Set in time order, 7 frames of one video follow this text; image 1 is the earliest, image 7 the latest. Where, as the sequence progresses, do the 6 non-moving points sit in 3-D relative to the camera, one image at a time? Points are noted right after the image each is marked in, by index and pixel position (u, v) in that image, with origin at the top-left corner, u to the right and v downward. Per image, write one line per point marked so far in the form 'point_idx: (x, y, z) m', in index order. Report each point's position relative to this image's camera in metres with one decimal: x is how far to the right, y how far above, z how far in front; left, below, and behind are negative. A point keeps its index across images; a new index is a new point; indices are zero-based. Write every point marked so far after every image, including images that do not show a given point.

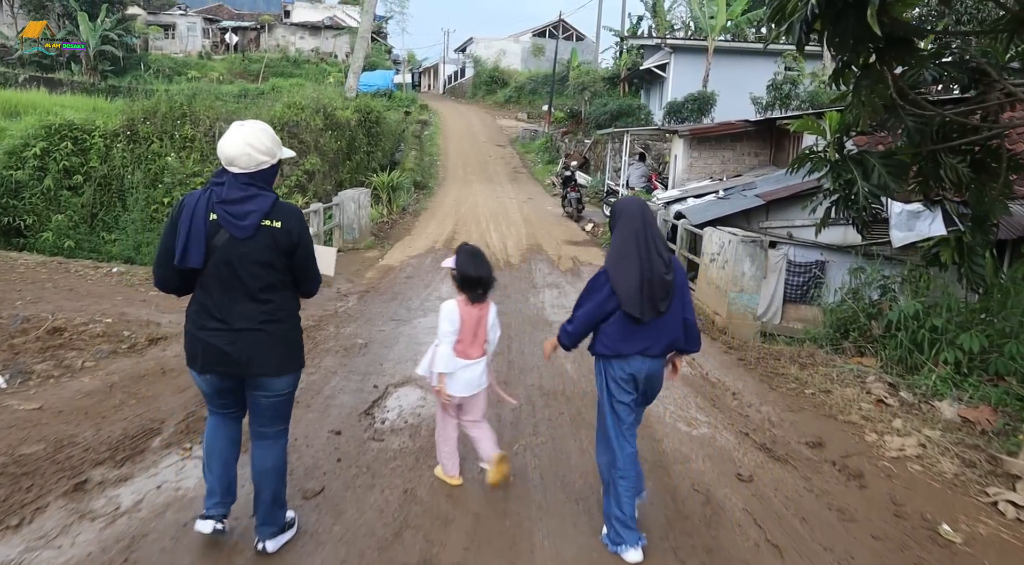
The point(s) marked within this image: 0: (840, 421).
0: (+2.2, -0.9, +4.5) m
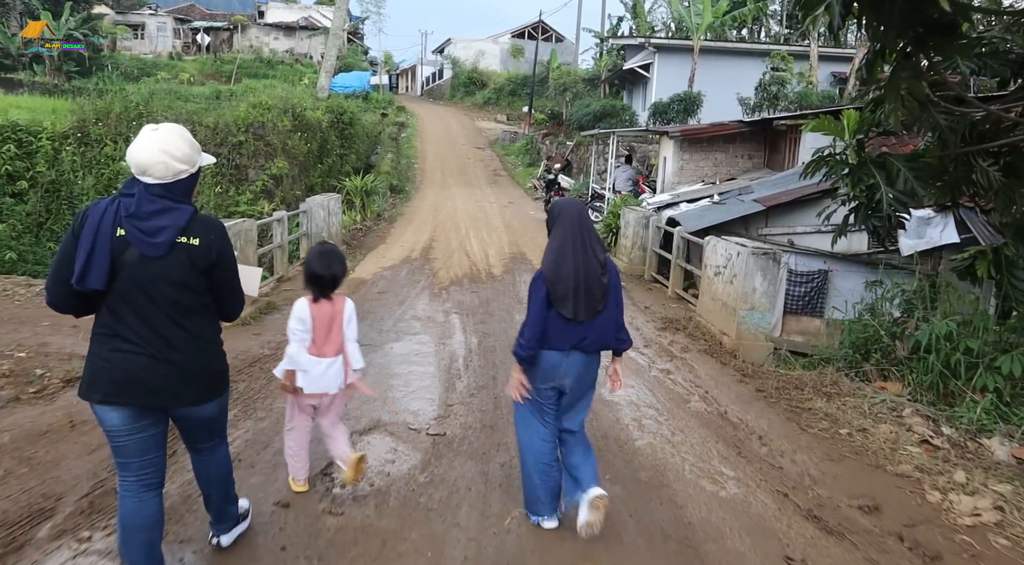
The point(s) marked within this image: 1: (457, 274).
0: (+2.1, -1.1, +3.8) m
1: (-0.8, +0.2, +9.7) m
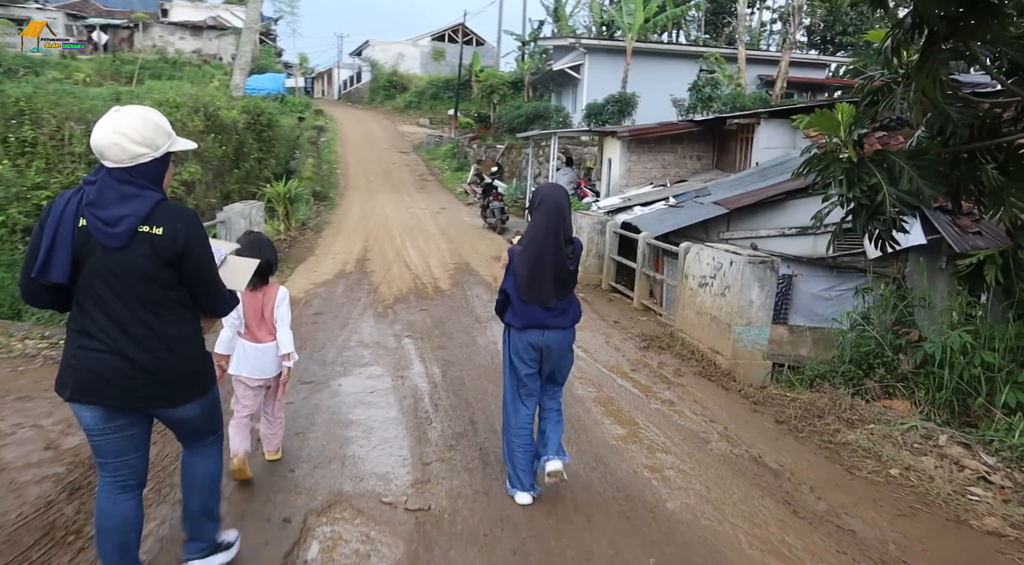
0: (+2.2, -1.2, +3.2) m
1: (-1.4, 0.0, +8.7) m
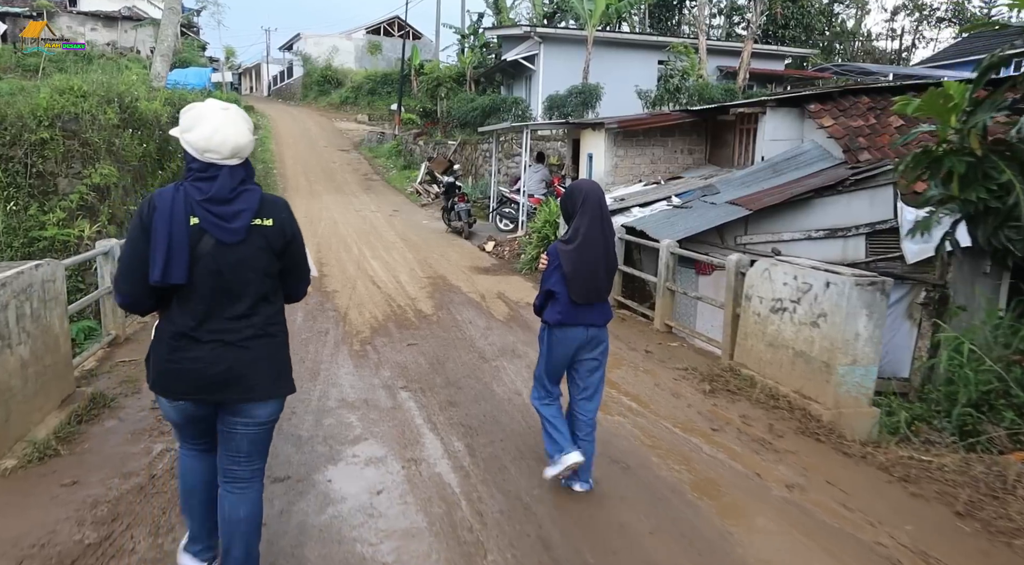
0: (+2.7, -1.3, +1.9) m
1: (-1.4, -0.3, +7.1) m
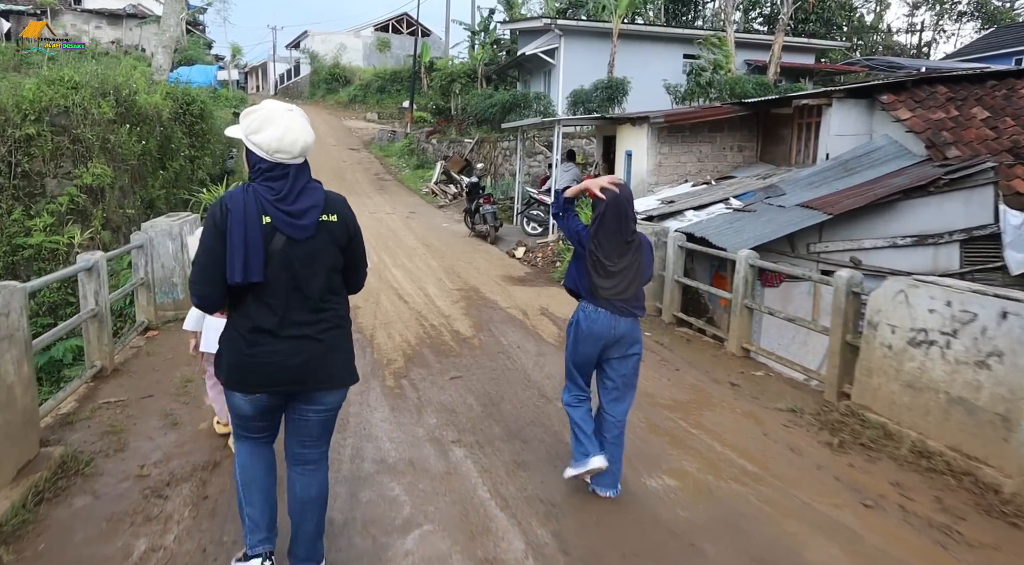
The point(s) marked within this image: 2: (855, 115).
0: (+3.1, -1.5, +0.9) m
1: (-1.0, -0.4, +6.1) m
2: (+4.5, +2.2, +9.0) m
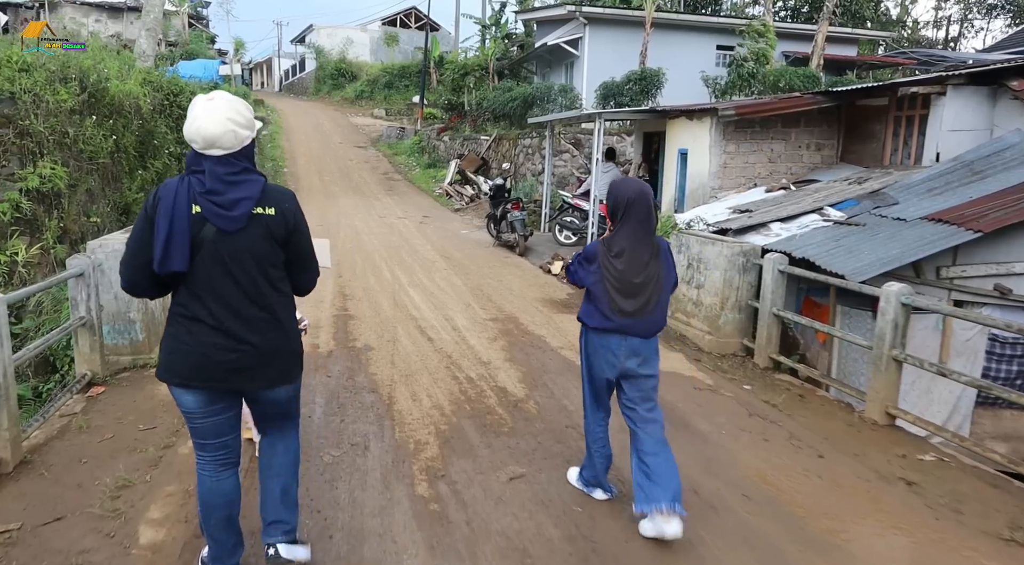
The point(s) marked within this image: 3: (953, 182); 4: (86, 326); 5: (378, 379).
0: (+3.5, -1.8, -0.7) m
1: (-0.5, -0.7, +4.6) m
2: (+5.0, +1.9, +7.3) m
3: (+4.3, +1.0, +6.7) m
4: (-2.9, -0.3, +4.7) m
5: (-0.9, -0.7, +4.8) m
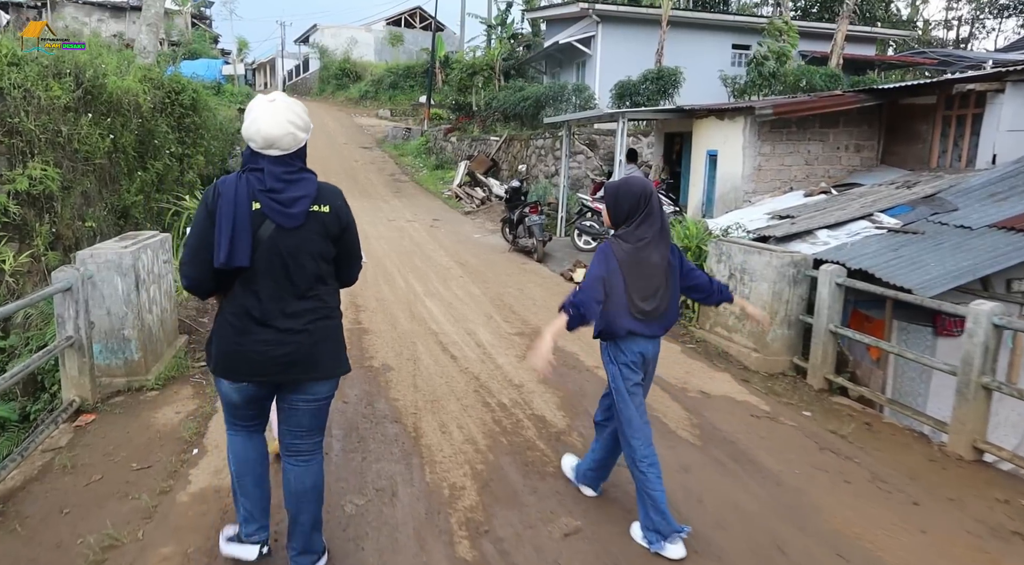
0: (+3.7, -1.9, -1.2) m
1: (-0.3, -0.8, +4.1) m
2: (+5.2, +1.8, +6.8) m
3: (+4.6, +0.9, +6.1) m
4: (-2.7, -0.4, +4.2) m
5: (-0.7, -0.8, +4.3) m
